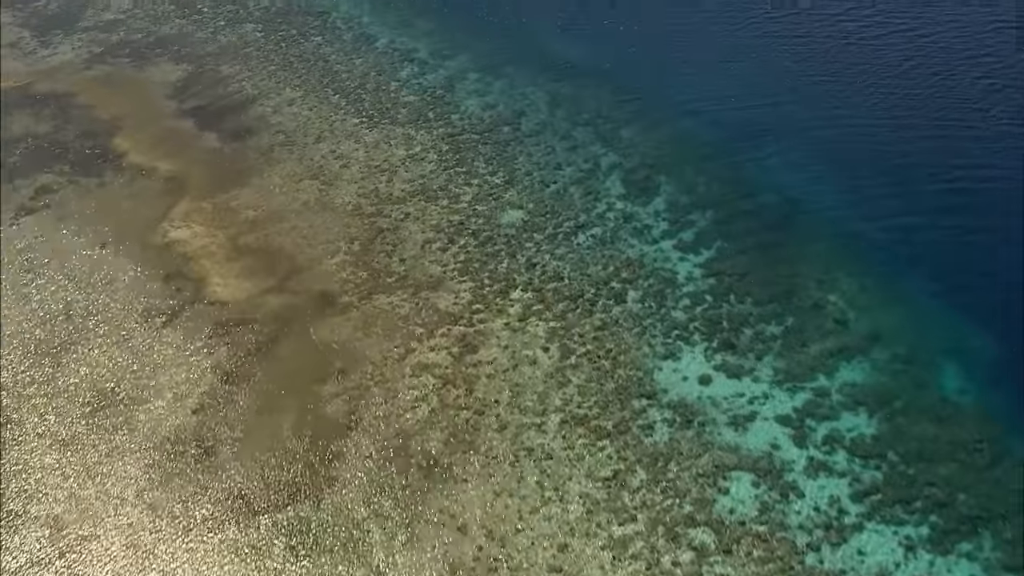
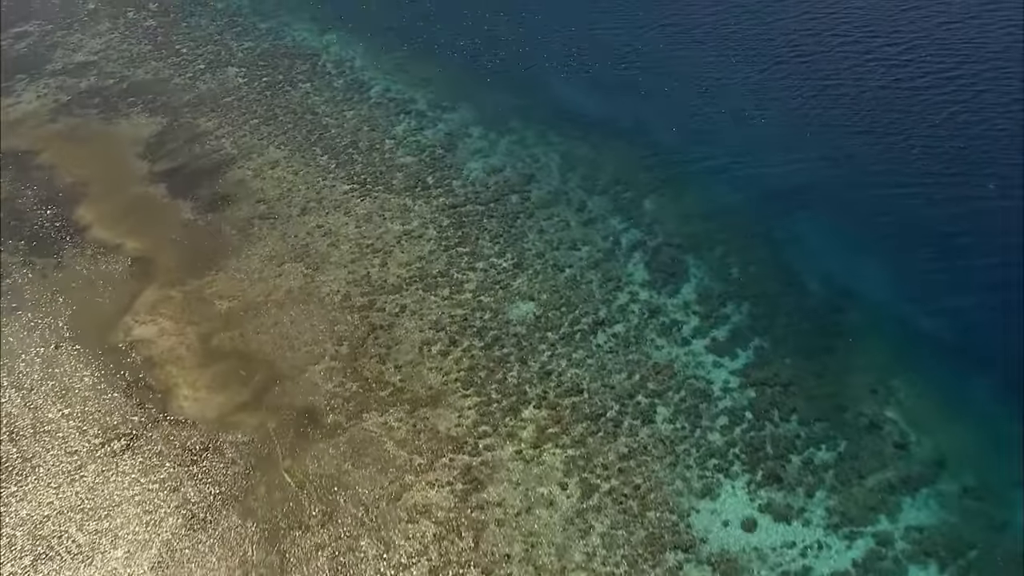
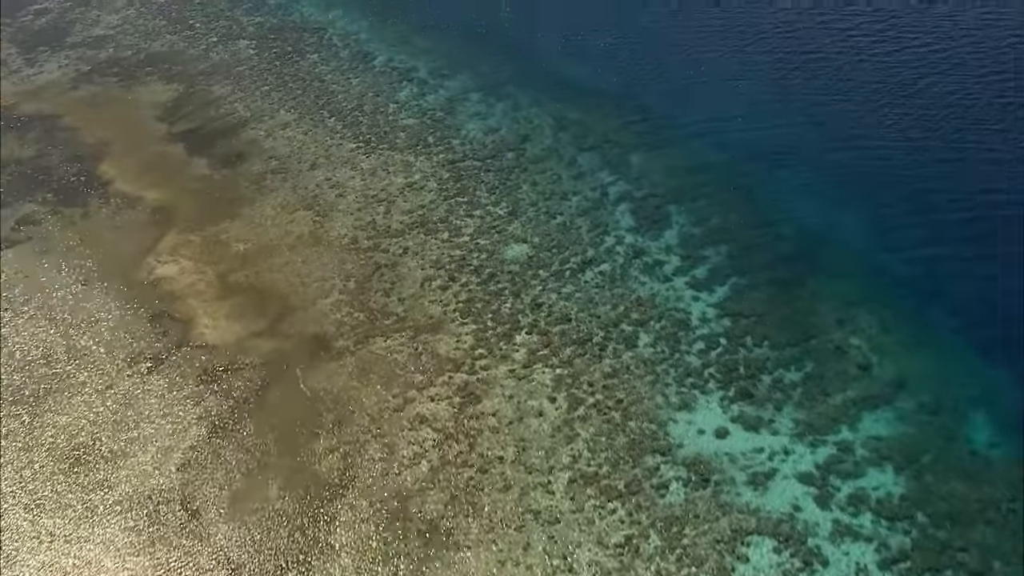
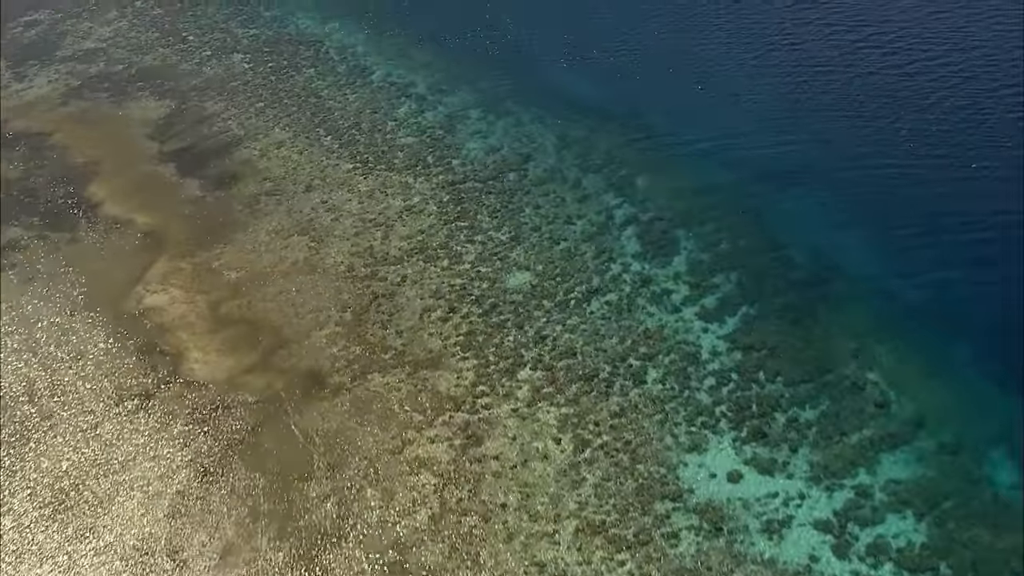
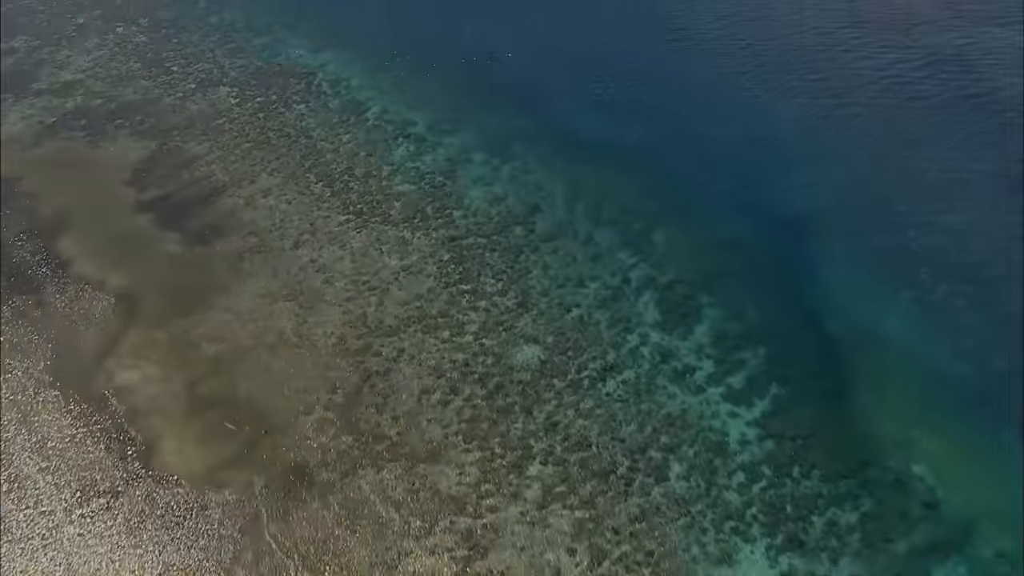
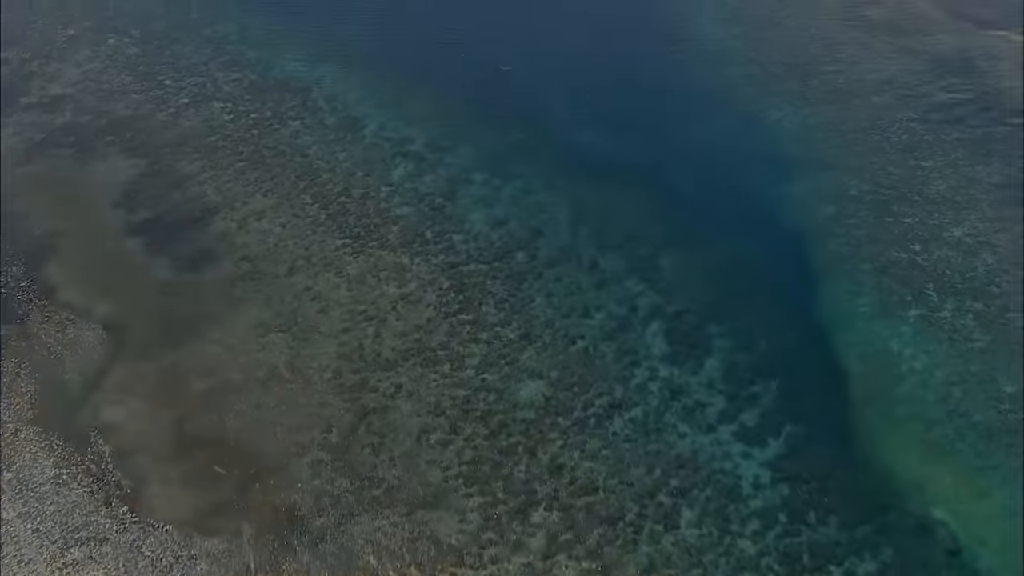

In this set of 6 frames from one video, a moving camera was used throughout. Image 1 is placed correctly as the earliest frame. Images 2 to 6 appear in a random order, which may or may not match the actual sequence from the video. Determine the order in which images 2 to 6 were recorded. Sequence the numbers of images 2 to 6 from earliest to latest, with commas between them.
3, 4, 2, 5, 6
